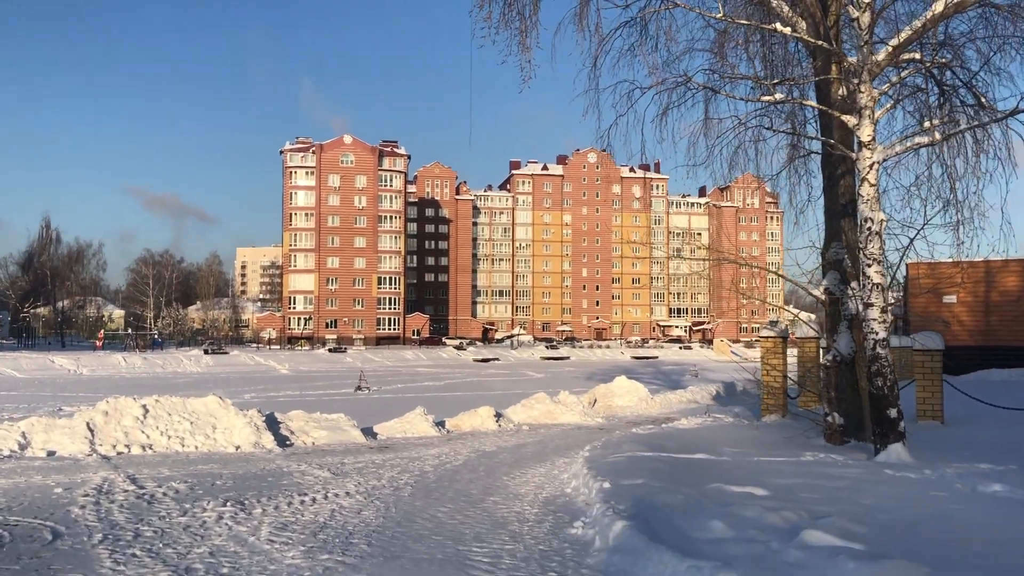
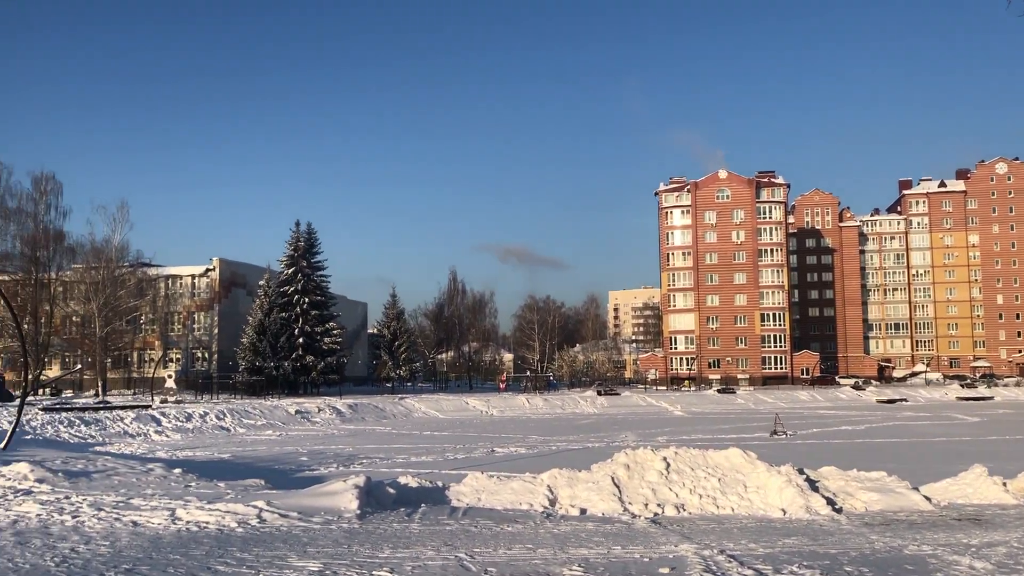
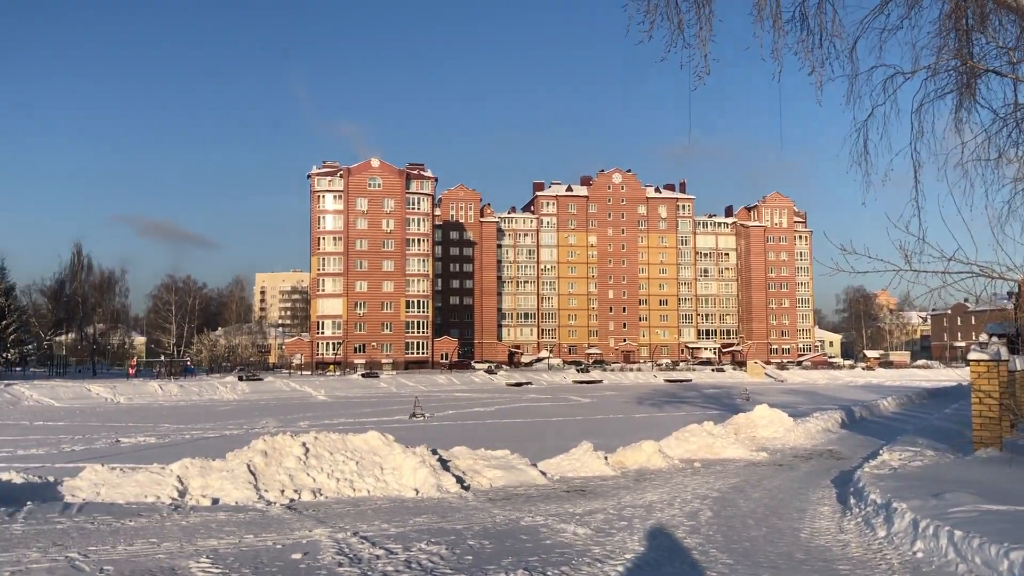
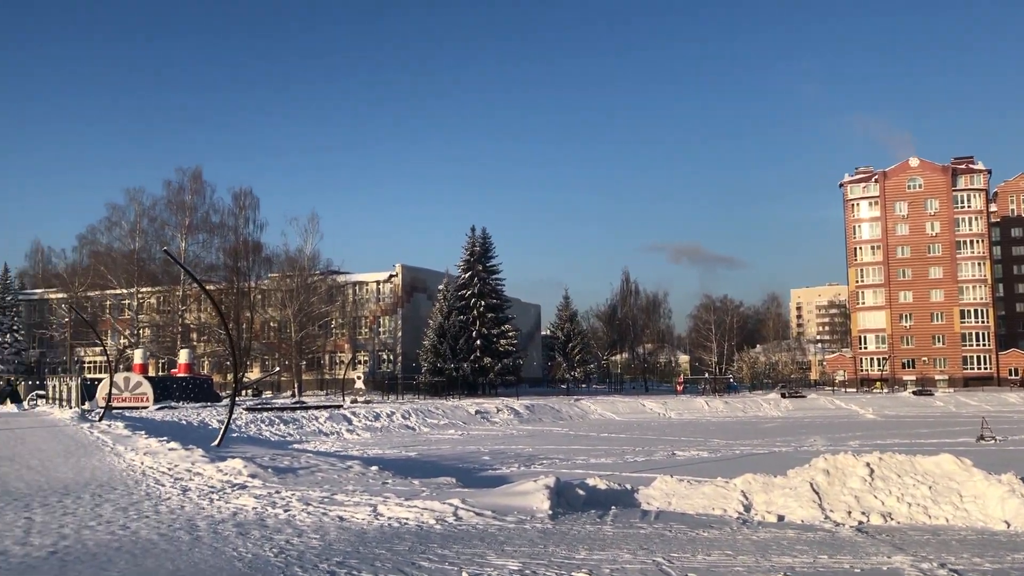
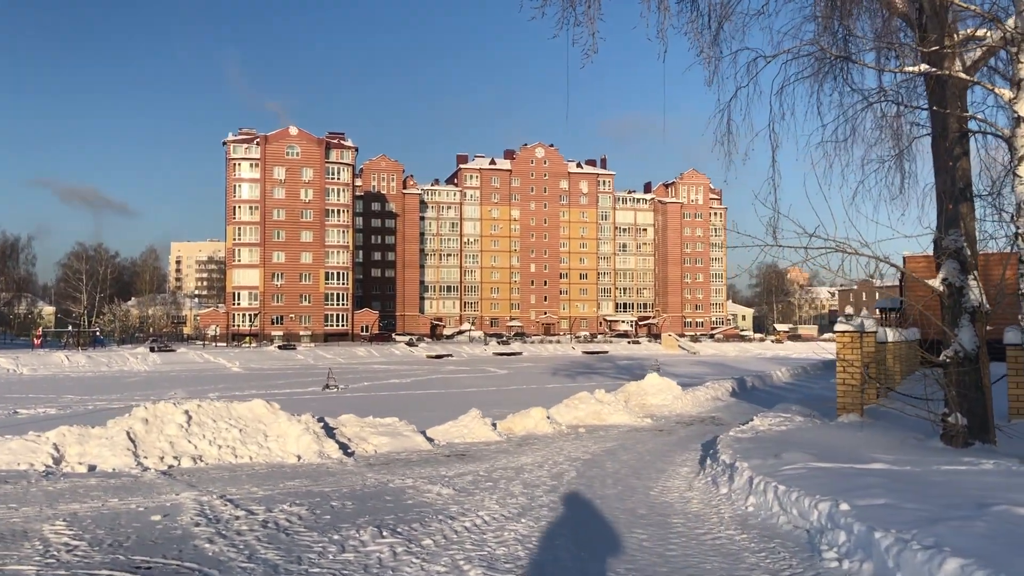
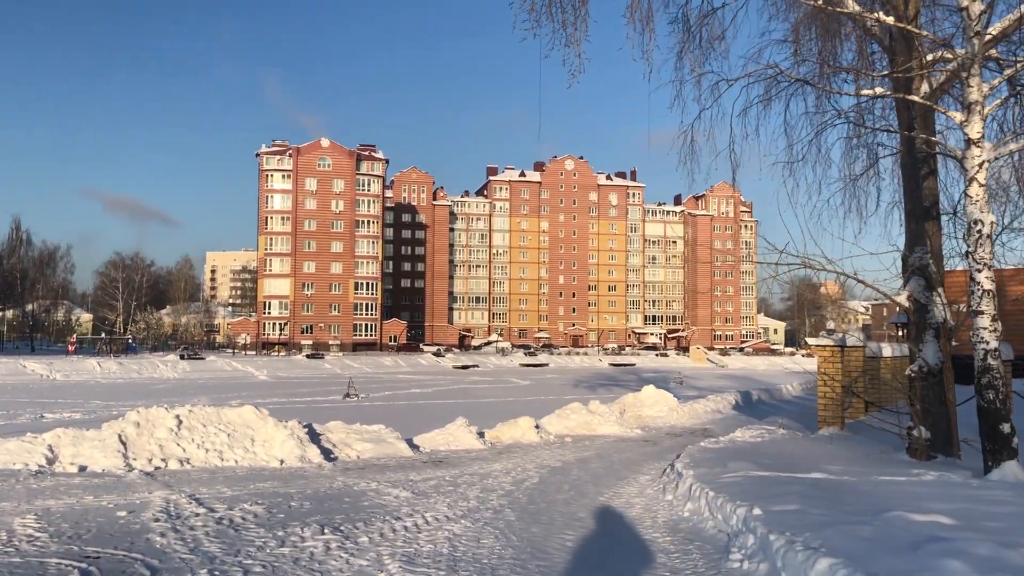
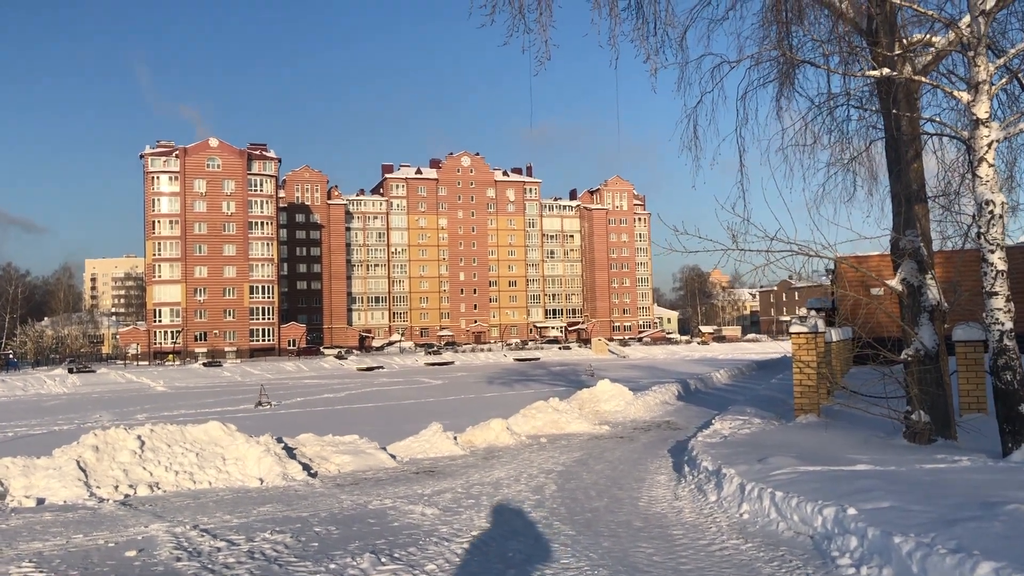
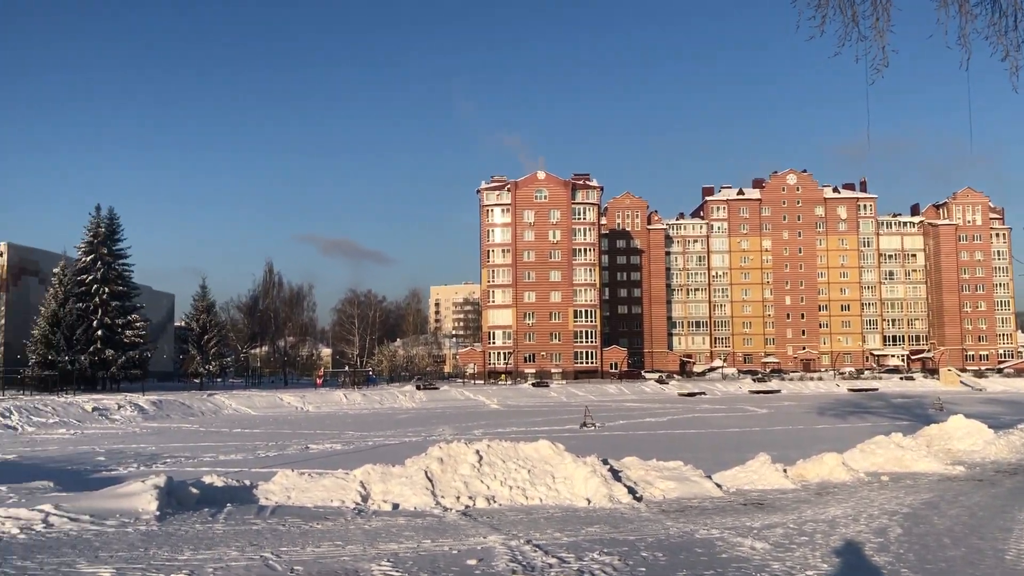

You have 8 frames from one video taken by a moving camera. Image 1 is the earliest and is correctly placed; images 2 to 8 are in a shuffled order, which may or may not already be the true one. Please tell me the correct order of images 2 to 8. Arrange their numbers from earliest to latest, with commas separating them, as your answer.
6, 5, 7, 3, 8, 2, 4
